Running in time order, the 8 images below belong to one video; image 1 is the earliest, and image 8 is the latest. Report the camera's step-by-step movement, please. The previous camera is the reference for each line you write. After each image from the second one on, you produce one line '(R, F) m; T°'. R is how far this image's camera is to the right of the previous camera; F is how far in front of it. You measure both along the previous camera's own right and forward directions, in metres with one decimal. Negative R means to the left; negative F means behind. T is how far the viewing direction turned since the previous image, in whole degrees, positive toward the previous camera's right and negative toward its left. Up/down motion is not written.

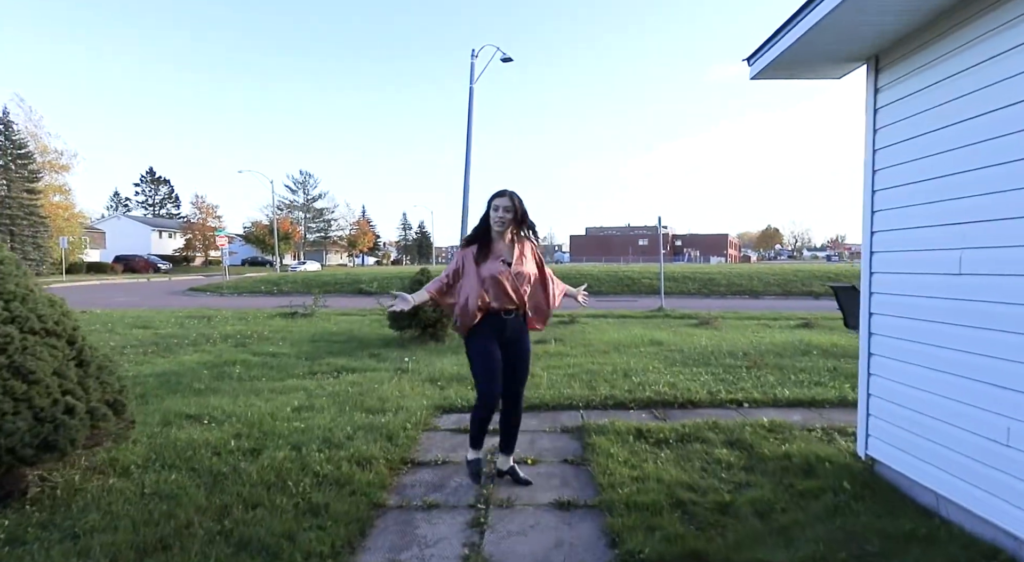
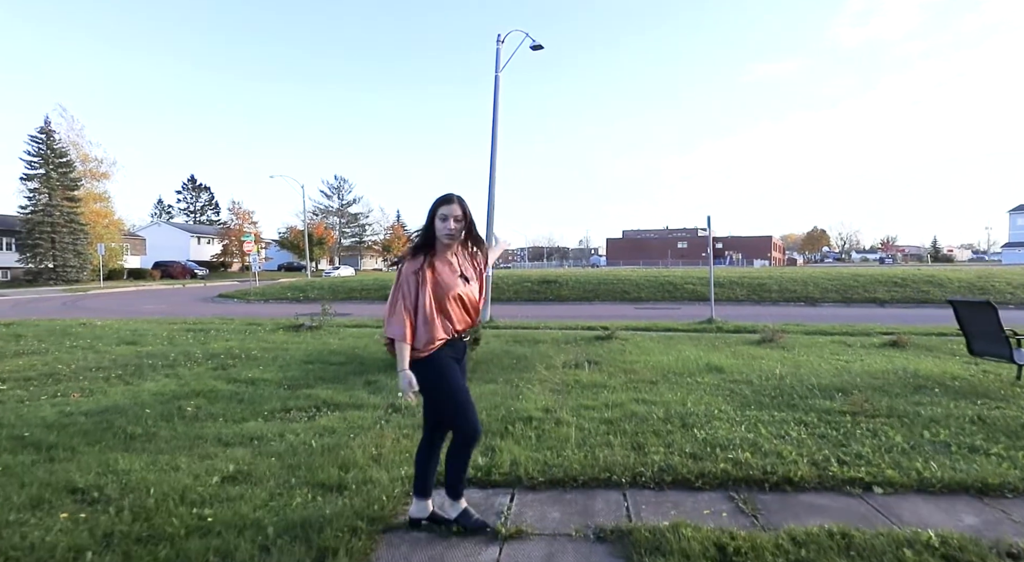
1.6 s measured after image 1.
(+0.1, +1.5) m; -4°
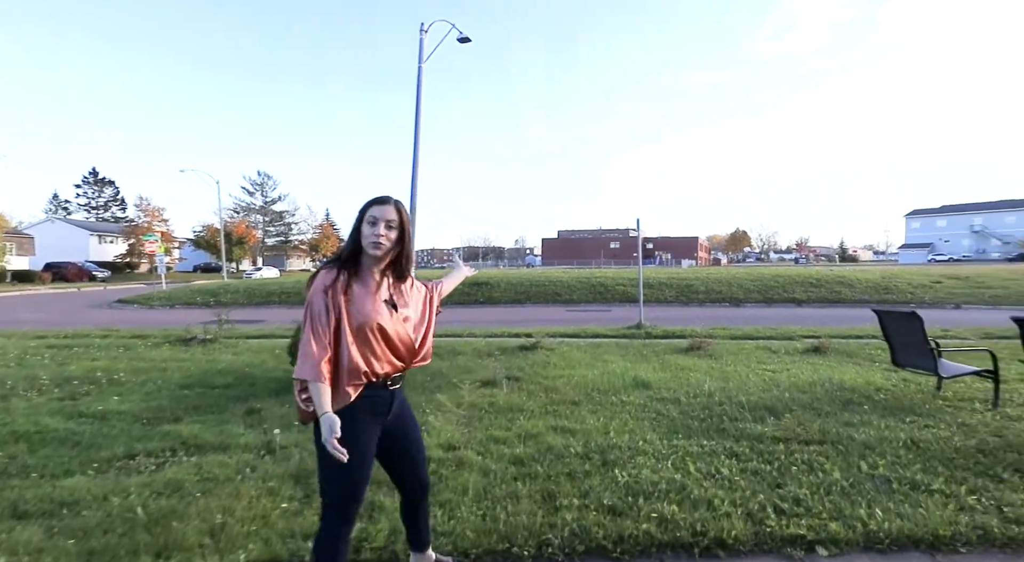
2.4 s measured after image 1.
(+0.3, +0.7) m; +6°
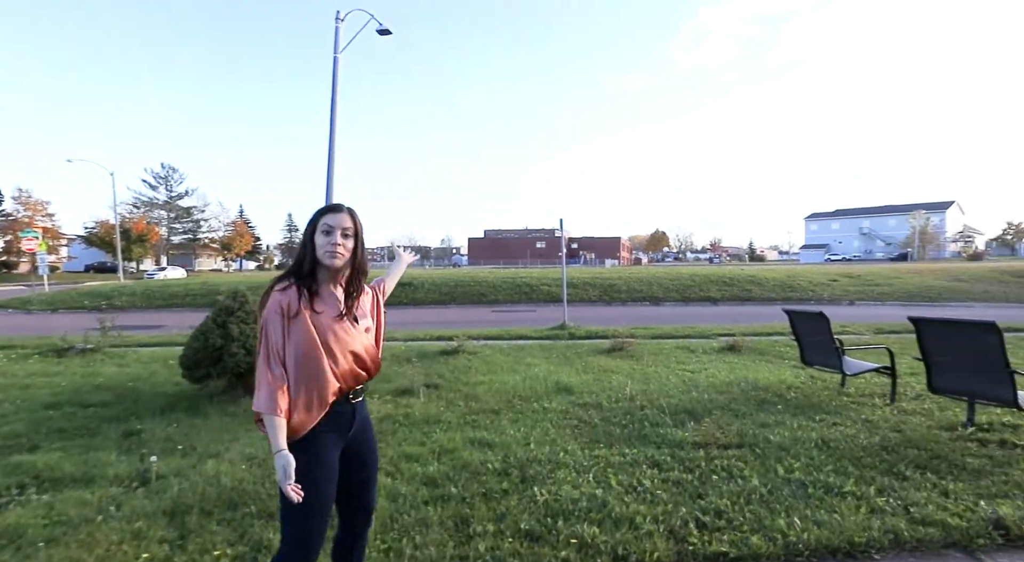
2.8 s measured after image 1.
(+0.1, +0.3) m; +7°
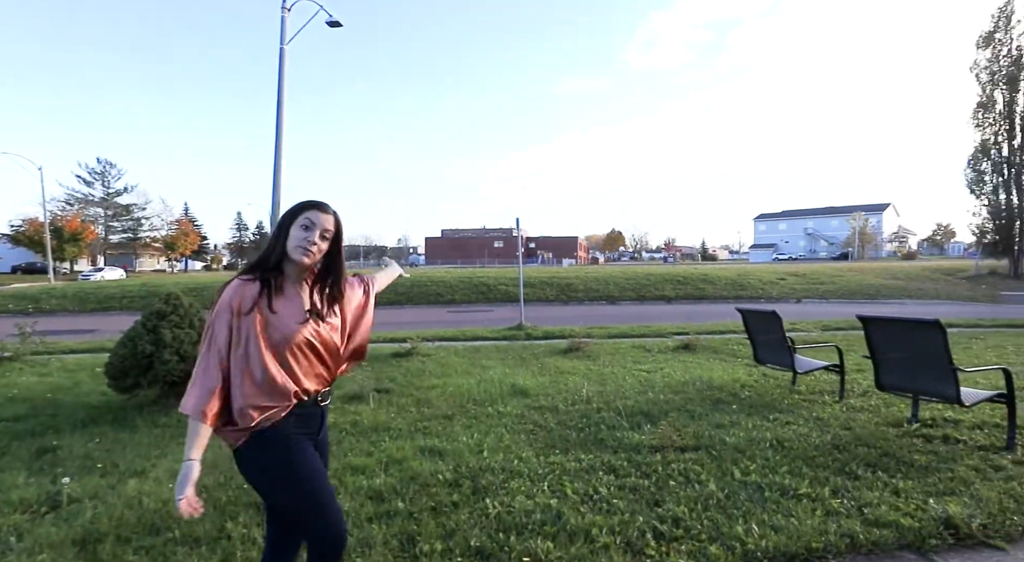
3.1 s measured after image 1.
(0.0, +0.2) m; +4°
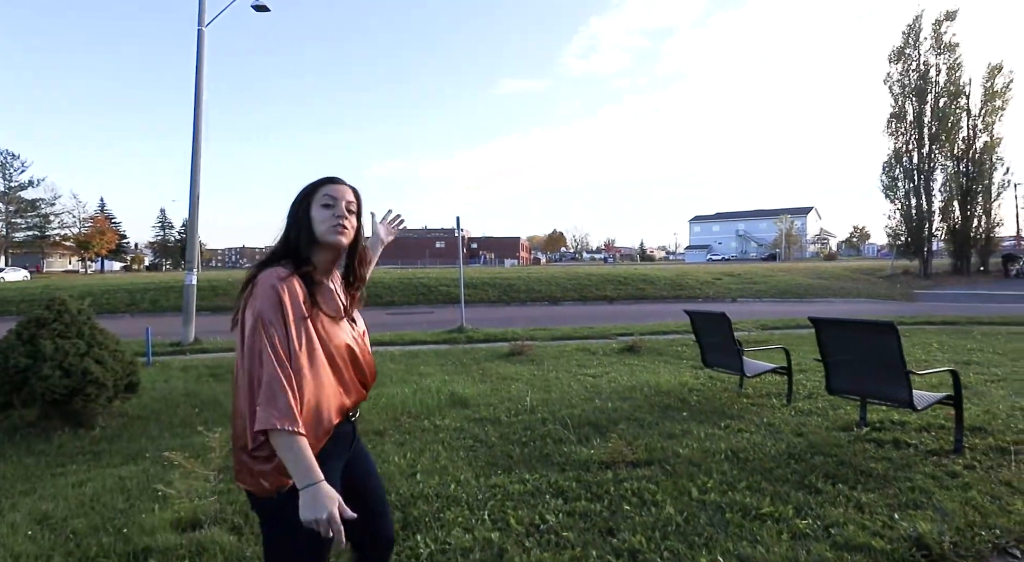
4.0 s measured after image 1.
(0.0, +0.4) m; +5°
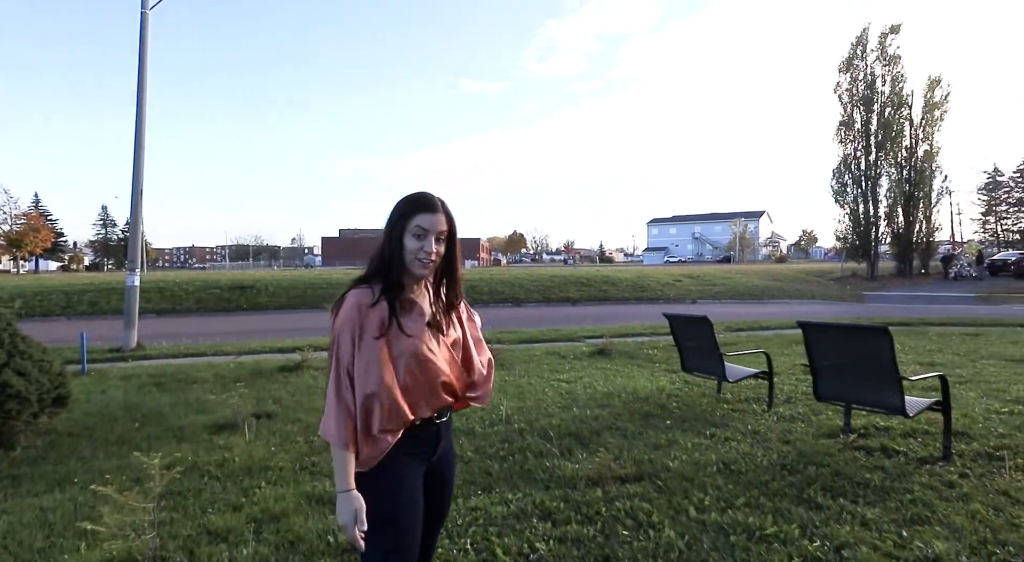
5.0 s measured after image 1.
(-0.1, +0.4) m; +4°
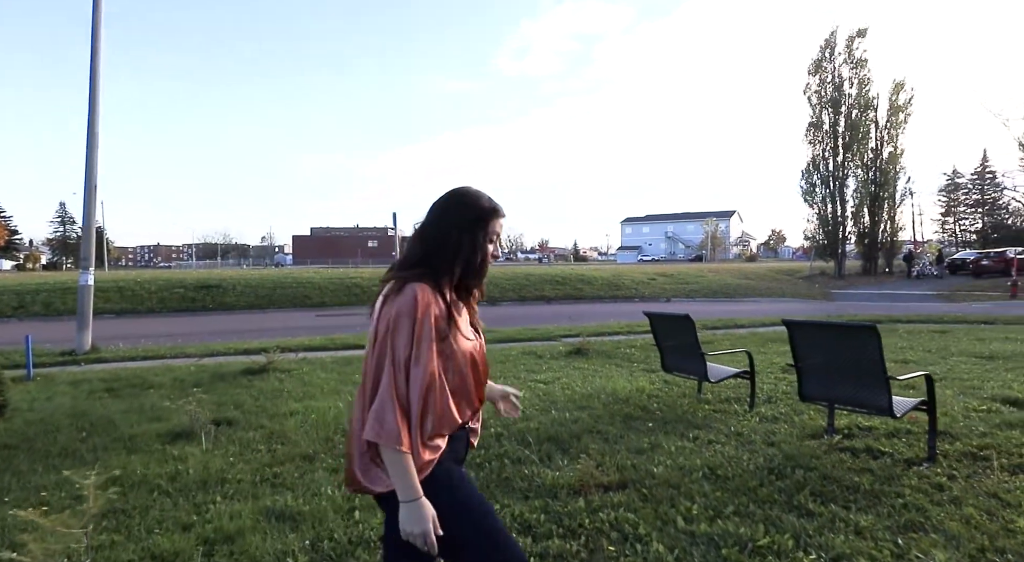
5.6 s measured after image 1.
(0.0, +0.2) m; +2°
